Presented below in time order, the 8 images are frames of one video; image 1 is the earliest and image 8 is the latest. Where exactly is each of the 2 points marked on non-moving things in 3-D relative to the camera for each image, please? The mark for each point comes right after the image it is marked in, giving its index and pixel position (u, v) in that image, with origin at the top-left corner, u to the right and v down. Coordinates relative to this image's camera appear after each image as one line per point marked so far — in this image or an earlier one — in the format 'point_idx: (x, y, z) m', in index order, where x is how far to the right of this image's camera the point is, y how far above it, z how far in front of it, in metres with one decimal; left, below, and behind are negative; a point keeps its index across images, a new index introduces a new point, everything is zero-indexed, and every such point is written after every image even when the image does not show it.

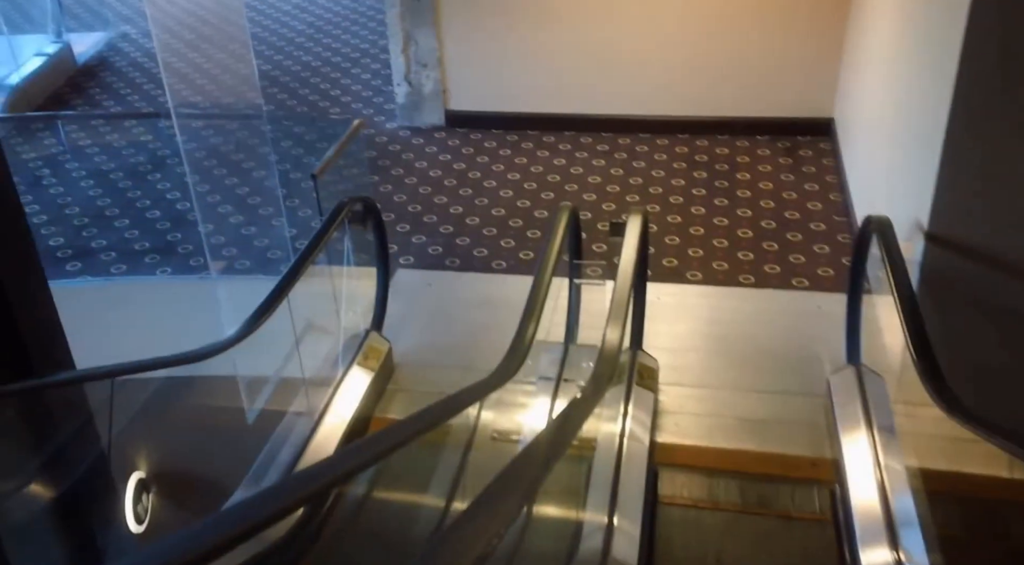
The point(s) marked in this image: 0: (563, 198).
0: (+0.3, +0.5, +5.8) m
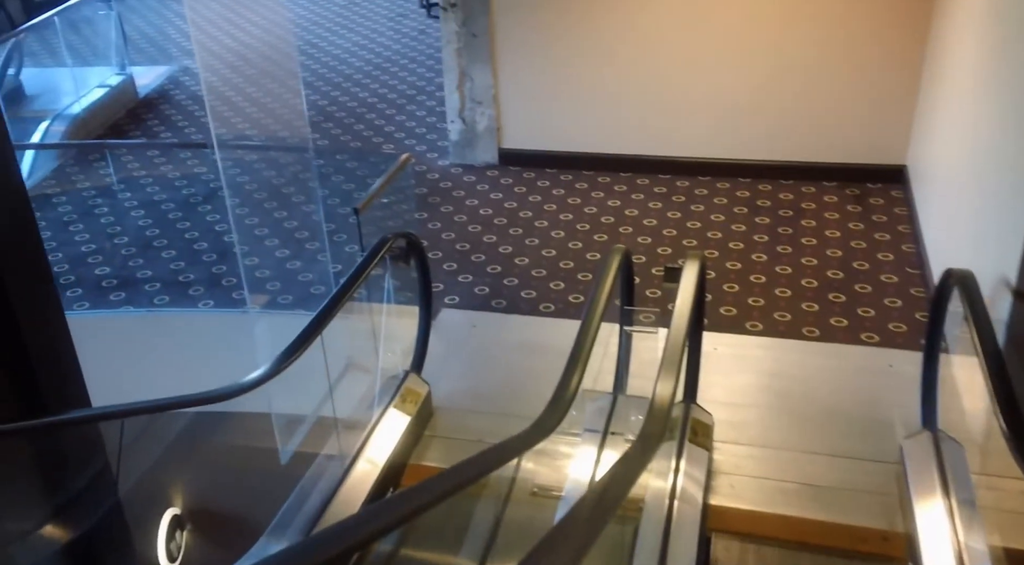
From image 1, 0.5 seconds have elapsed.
0: (+0.6, +0.3, +5.6) m
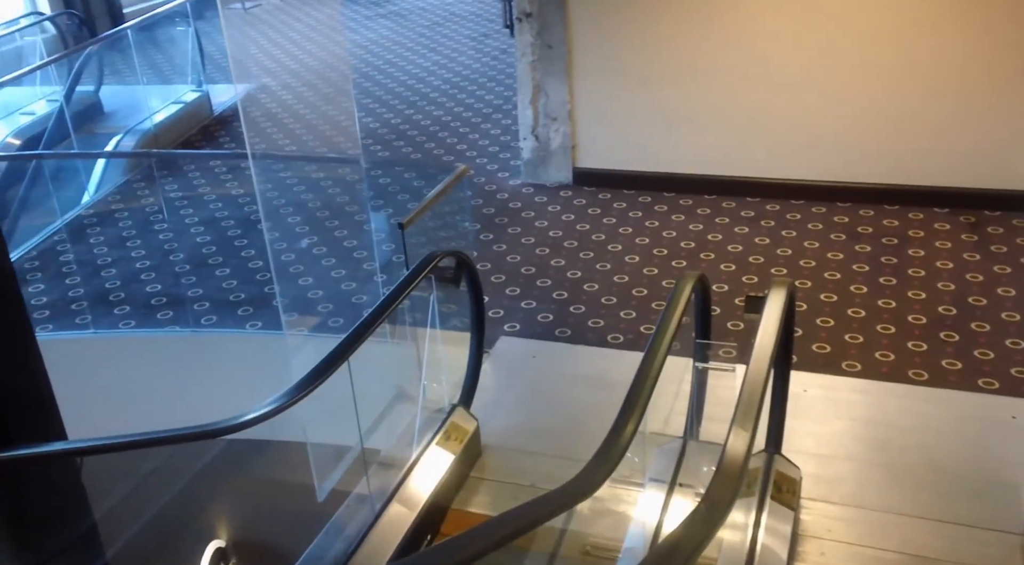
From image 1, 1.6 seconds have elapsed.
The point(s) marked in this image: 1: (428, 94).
0: (+1.0, +0.1, +5.1) m
1: (-0.8, +1.7, +8.2) m
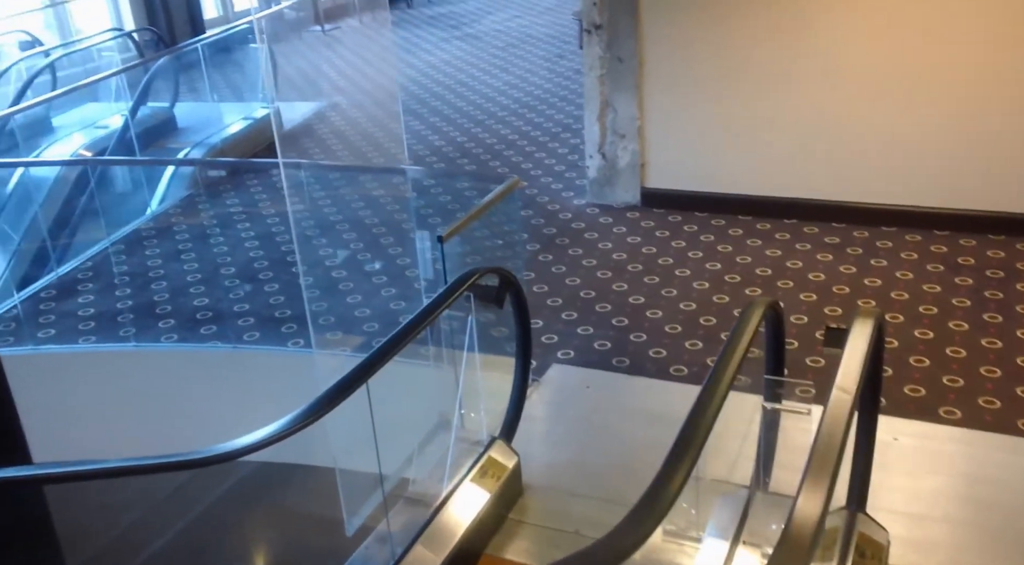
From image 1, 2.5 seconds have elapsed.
0: (+1.3, -0.1, +4.6) m
1: (-0.1, +1.5, +8.0) m
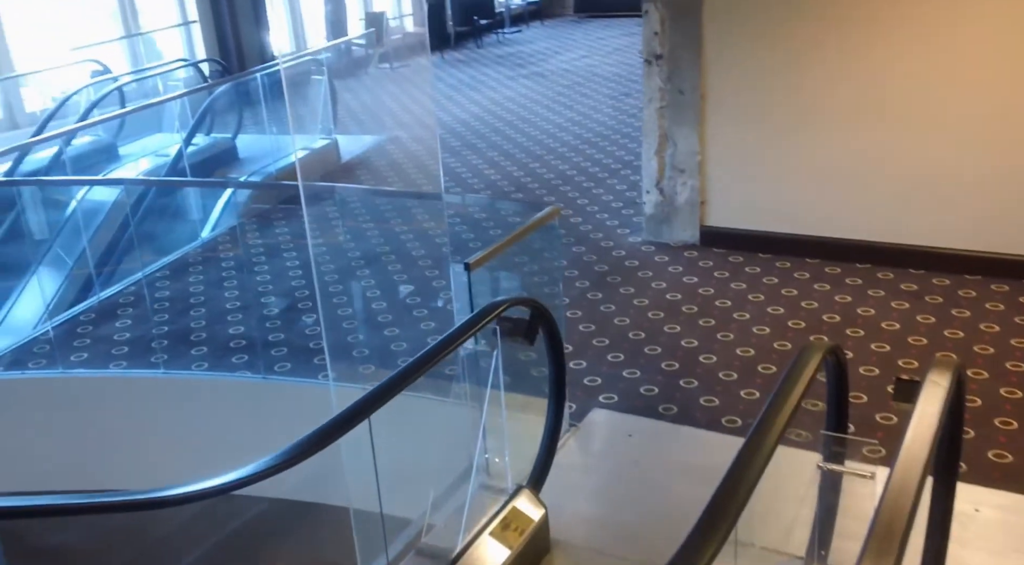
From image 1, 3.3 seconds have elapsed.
0: (+1.5, -0.3, +4.2) m
1: (+0.4, +1.1, +7.8) m
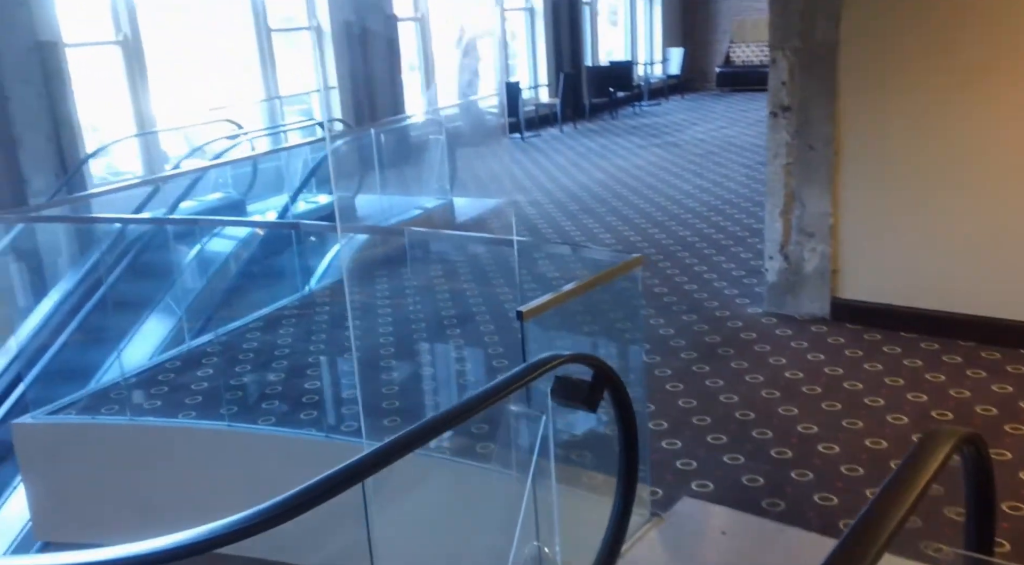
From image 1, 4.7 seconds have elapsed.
0: (+1.8, -0.6, +3.5) m
1: (+1.3, +0.5, +7.2) m
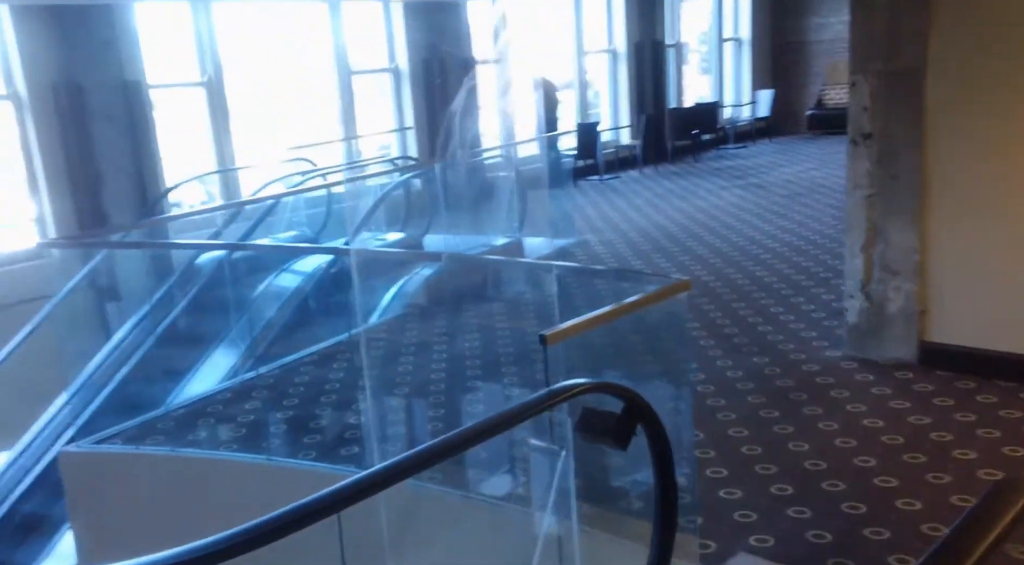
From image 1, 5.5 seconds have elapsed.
0: (+2.0, -0.7, +3.0) m
1: (+1.8, +0.2, +6.9) m
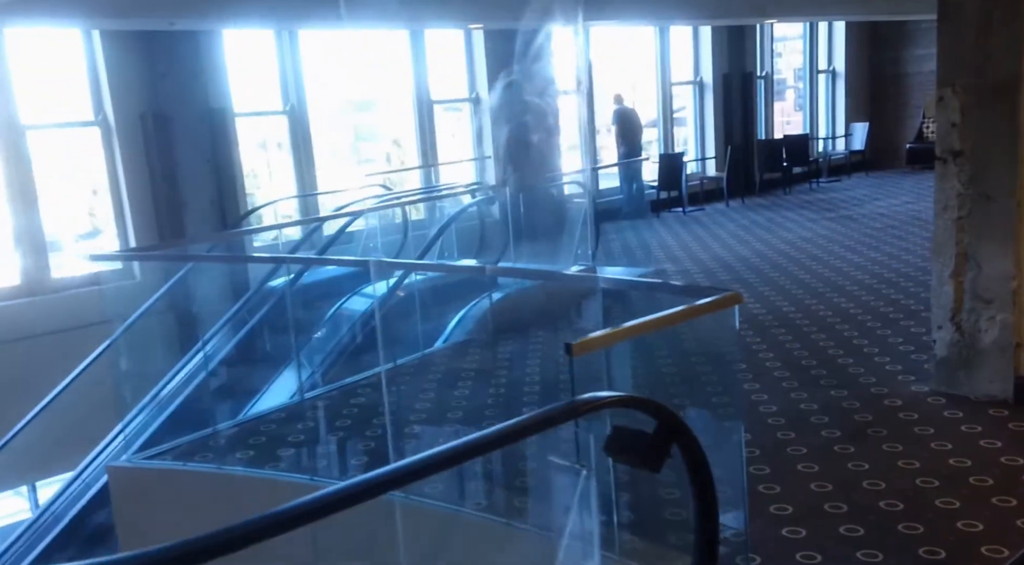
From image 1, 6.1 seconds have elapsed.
0: (+2.1, -0.8, +2.6) m
1: (+2.3, 0.0, +6.5) m
